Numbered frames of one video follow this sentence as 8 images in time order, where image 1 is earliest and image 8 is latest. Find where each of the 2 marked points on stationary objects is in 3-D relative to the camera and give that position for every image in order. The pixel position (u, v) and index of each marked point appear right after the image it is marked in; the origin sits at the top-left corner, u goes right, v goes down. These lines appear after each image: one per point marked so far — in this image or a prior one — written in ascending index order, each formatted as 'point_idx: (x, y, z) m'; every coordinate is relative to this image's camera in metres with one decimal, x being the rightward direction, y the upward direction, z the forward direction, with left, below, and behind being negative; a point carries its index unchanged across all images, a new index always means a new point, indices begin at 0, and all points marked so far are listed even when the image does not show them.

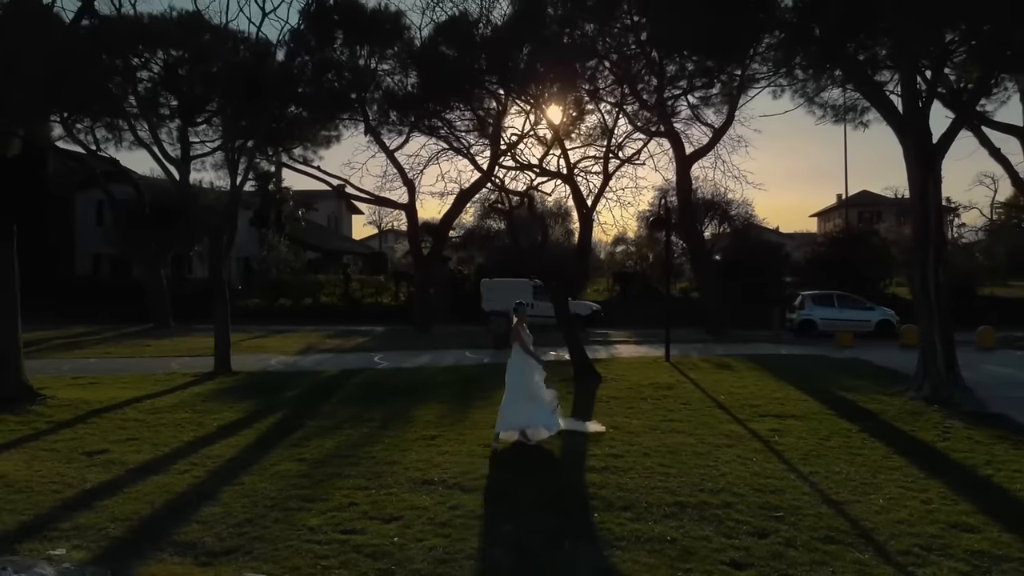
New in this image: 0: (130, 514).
0: (-3.2, -1.9, +5.0) m
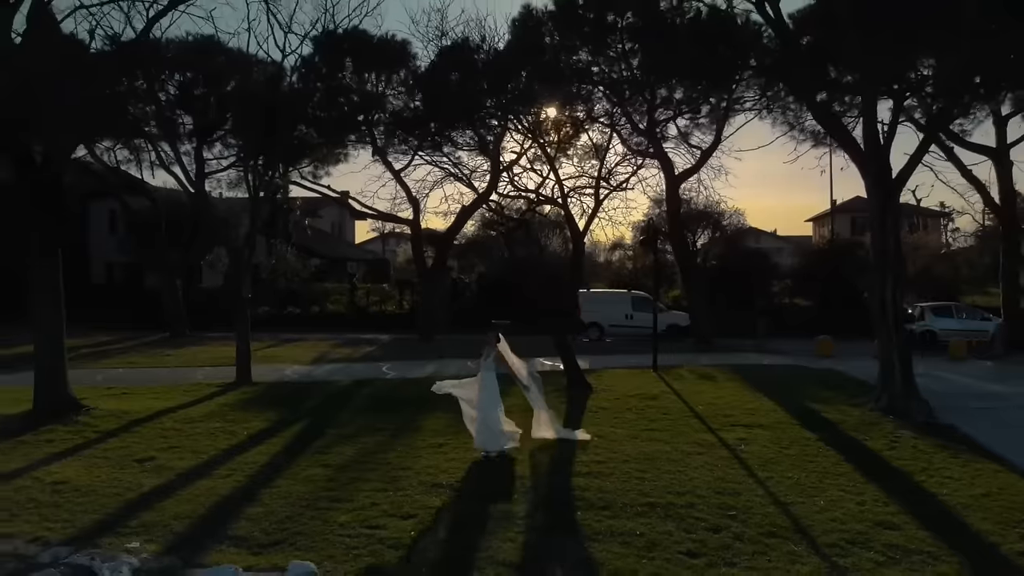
0: (-3.2, -2.2, +5.9) m
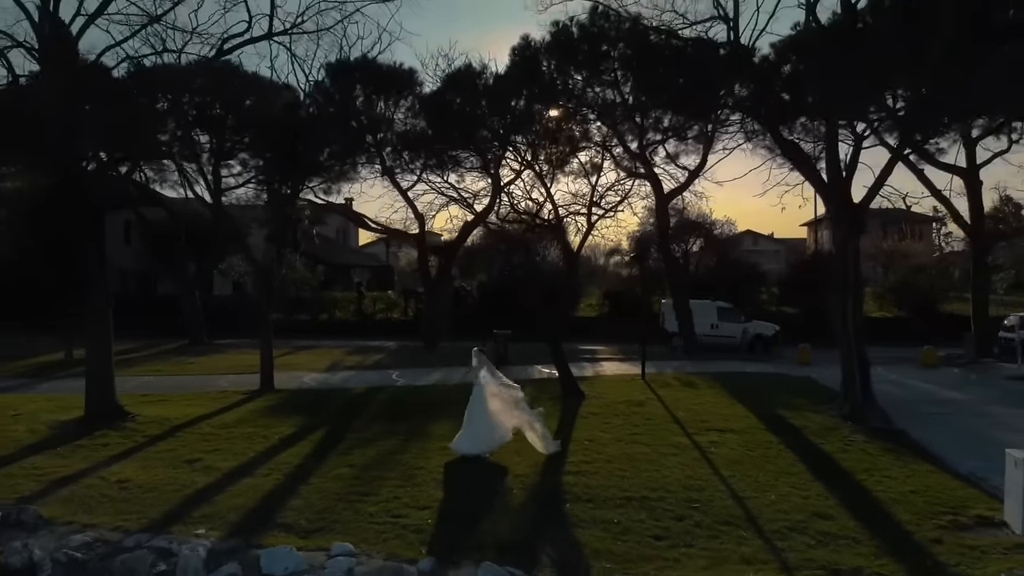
0: (-3.2, -2.6, +7.1) m
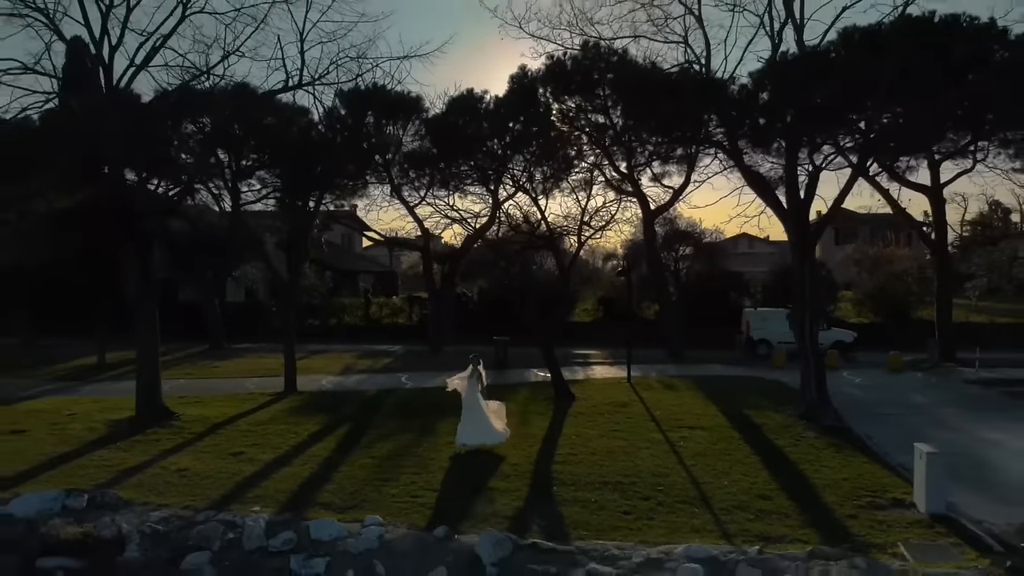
0: (-3.3, -2.9, +8.6) m
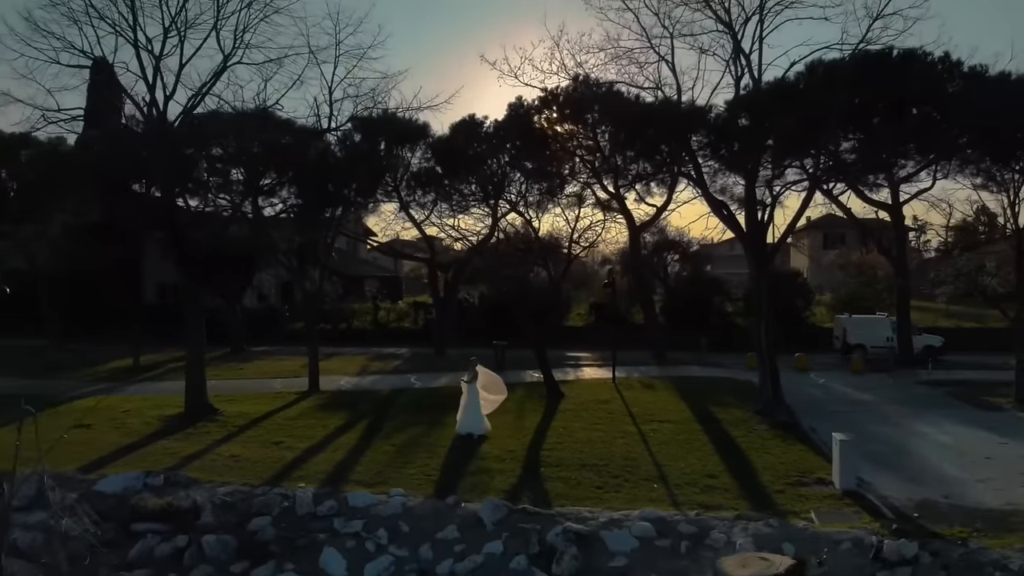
0: (-3.4, -3.2, +10.5) m
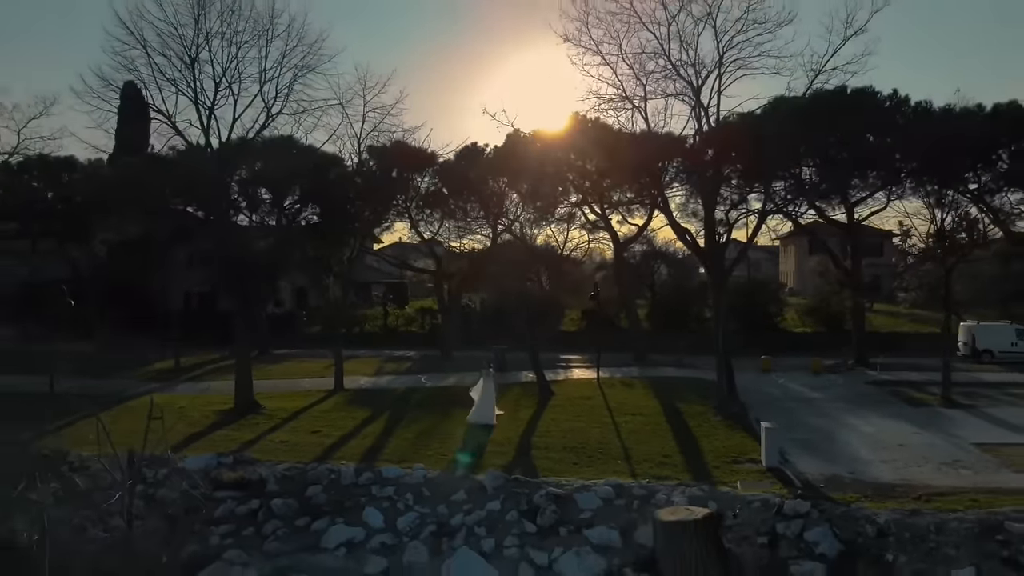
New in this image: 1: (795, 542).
0: (-3.4, -3.6, +13.2) m
1: (+4.7, -4.2, +9.8) m
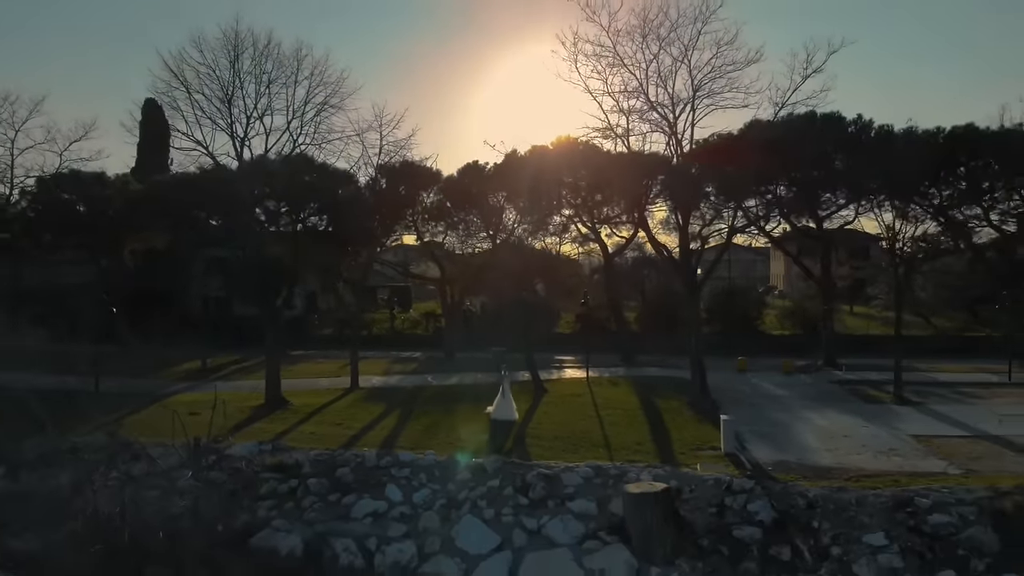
0: (-3.5, -4.0, +15.4) m
1: (+4.6, -4.5, +12.1) m
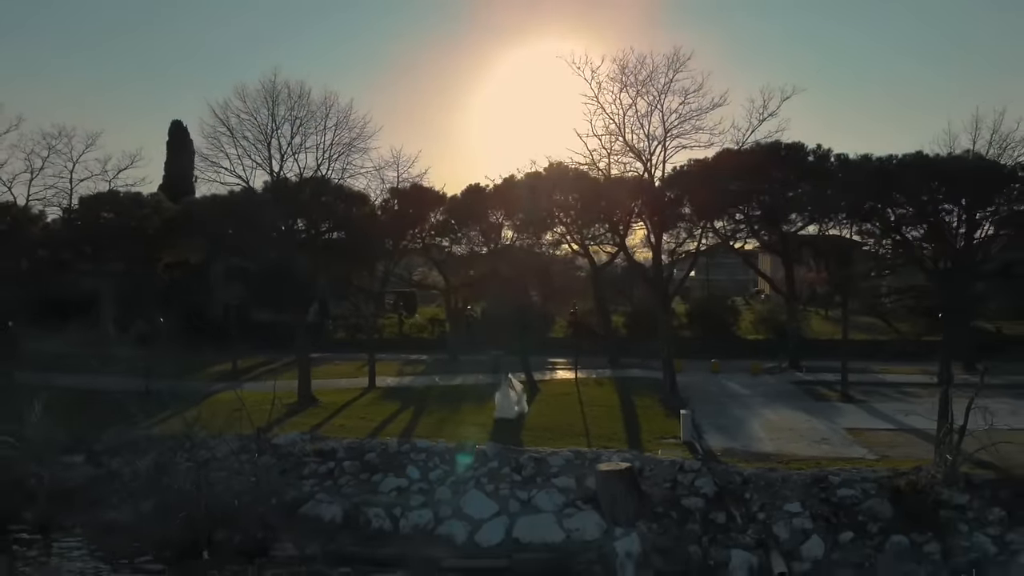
0: (-3.6, -4.5, +18.6) m
1: (+4.5, -5.1, +15.3) m
